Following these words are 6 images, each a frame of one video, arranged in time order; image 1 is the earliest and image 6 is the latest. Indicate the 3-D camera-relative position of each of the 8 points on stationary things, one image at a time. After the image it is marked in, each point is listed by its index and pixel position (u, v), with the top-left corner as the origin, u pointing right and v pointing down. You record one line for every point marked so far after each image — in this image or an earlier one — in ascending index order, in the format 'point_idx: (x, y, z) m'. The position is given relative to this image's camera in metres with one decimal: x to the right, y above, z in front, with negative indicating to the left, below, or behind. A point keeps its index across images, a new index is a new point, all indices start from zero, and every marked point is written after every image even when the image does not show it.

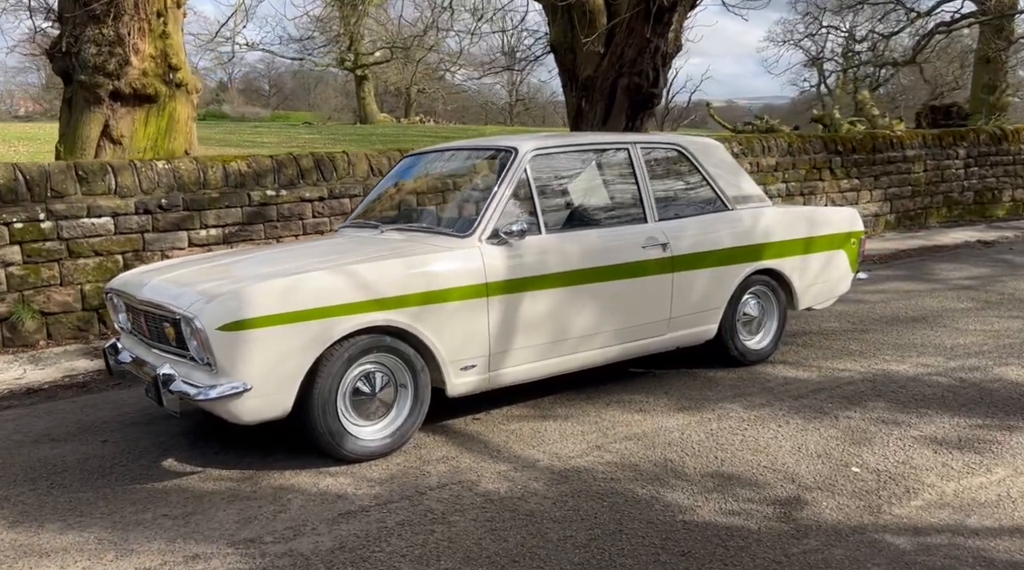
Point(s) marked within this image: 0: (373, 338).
0: (-0.7, -0.3, +4.8) m
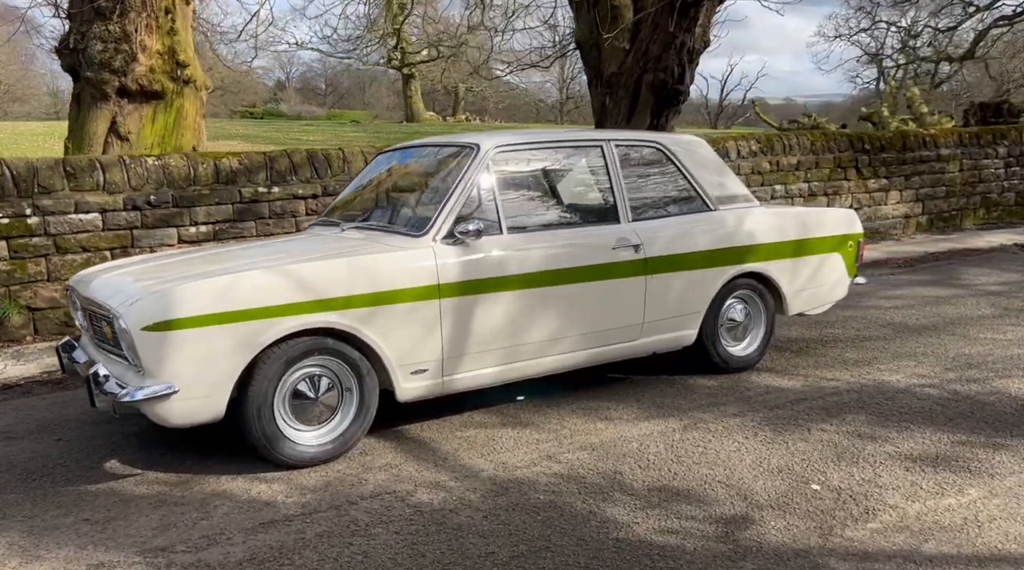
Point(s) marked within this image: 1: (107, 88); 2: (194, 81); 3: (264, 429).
0: (-1.0, -0.3, +4.6) m
1: (-4.4, +2.1, +9.9) m
2: (-3.7, +2.4, +10.7) m
3: (-1.2, -0.7, +4.5) m
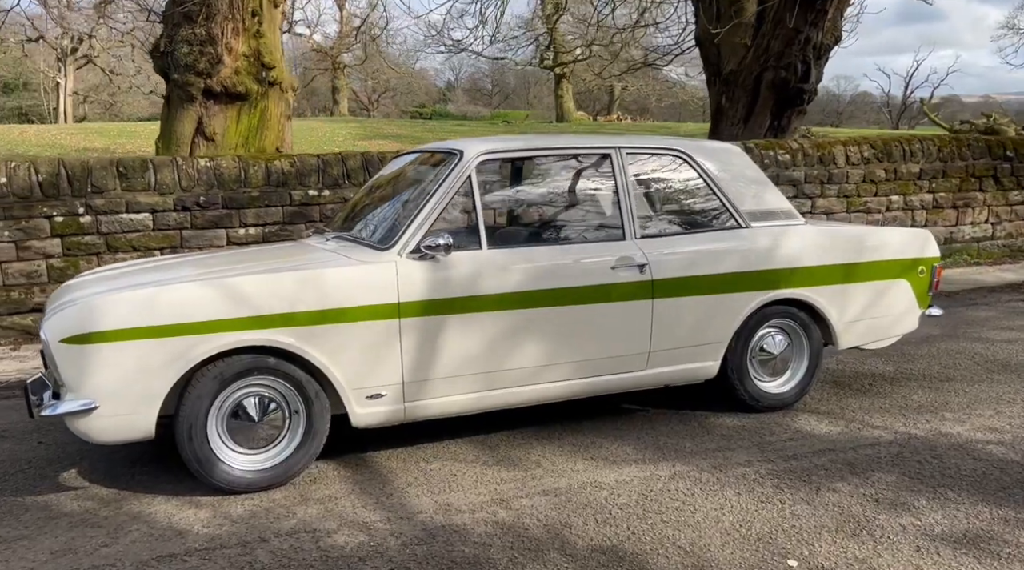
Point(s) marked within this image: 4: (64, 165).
0: (-1.2, -0.4, +4.4) m
1: (-3.5, +2.2, +10.2) m
2: (-2.7, +2.4, +10.8) m
3: (-1.5, -0.8, +4.3) m
4: (-3.7, +1.0, +7.6) m
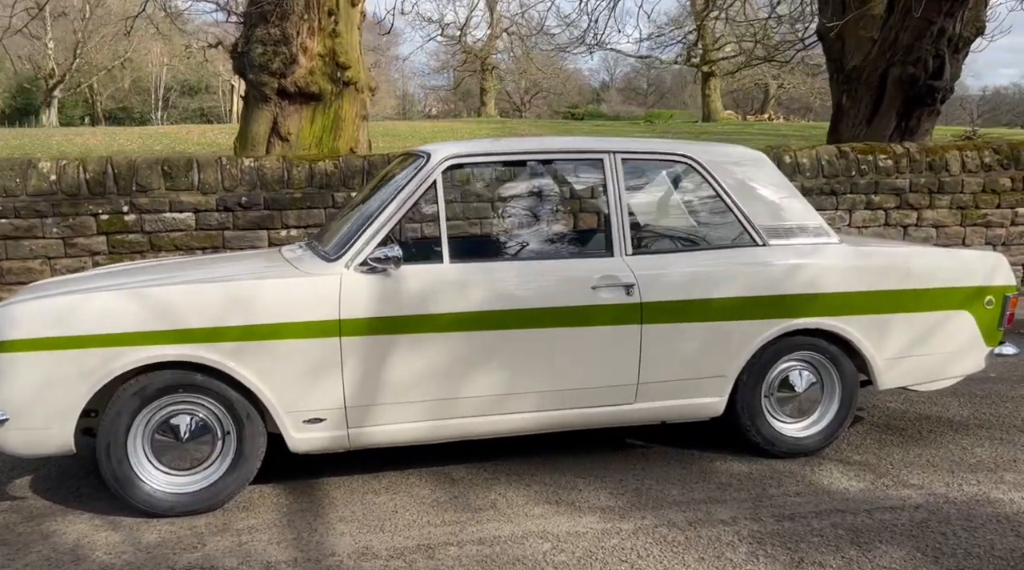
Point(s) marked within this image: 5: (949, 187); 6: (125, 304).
0: (-1.5, -0.4, +4.1) m
1: (-2.7, +2.2, +10.2) m
2: (-1.8, +2.4, +10.6) m
3: (-1.8, -0.8, +4.1) m
4: (-3.4, +1.0, +7.6) m
5: (+4.5, +1.0, +9.3) m
6: (-1.7, -0.1, +4.0) m
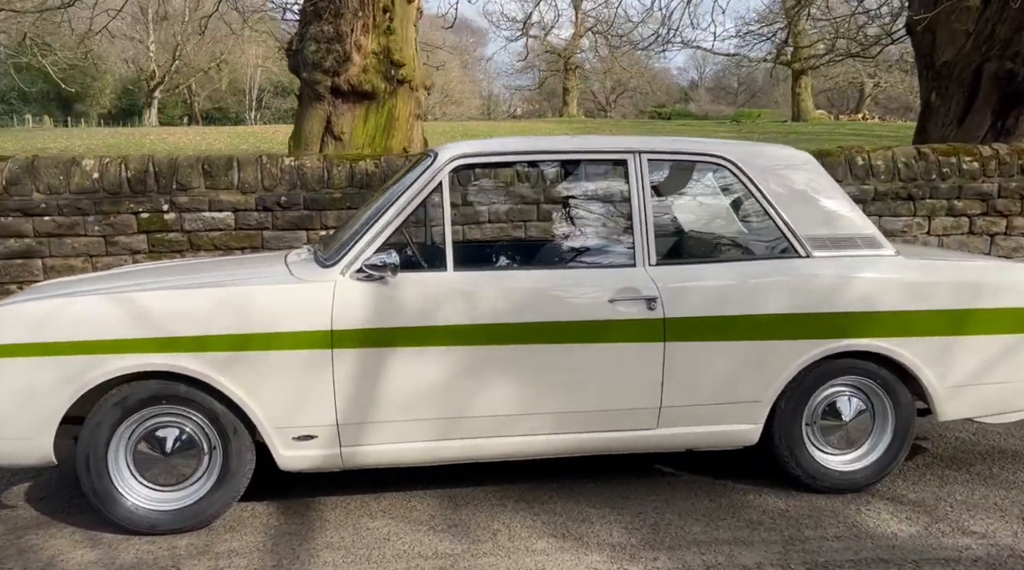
0: (-1.5, -0.4, +3.9) m
1: (-2.1, +2.2, +10.0) m
2: (-1.1, +2.3, +10.4) m
3: (-1.8, -0.8, +3.9) m
4: (-3.0, +1.0, +7.6) m
5: (+4.9, +0.9, +8.5) m
6: (-1.7, -0.1, +3.8) m
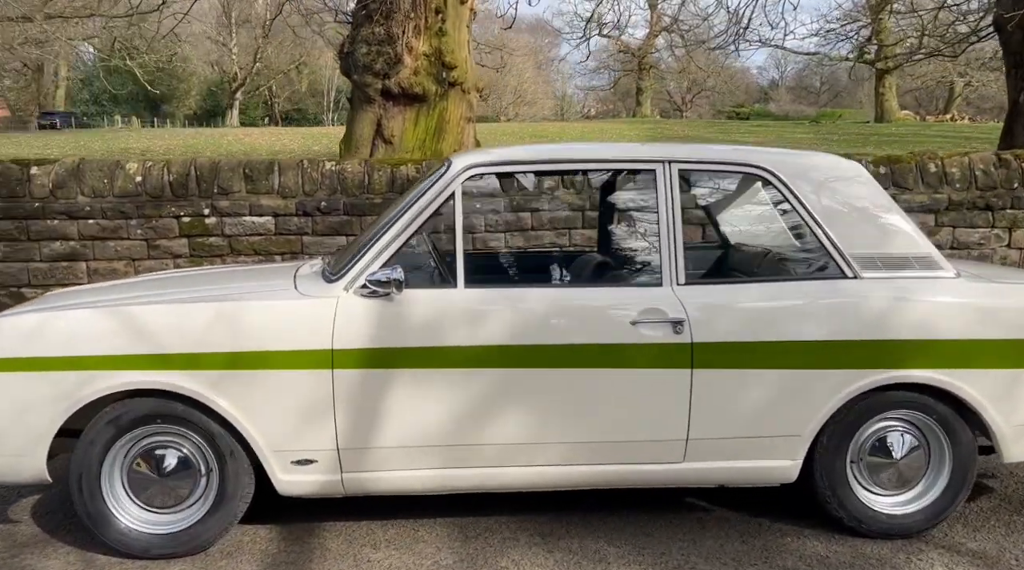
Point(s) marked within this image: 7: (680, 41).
0: (-1.4, -0.5, +3.7) m
1: (-1.5, +2.1, +9.9) m
2: (-0.5, +2.3, +10.2) m
3: (-1.7, -0.9, +3.7) m
4: (-2.6, +1.0, +7.5) m
5: (+5.4, +0.7, +7.8) m
6: (-1.7, -0.2, +3.7) m
7: (+3.2, +4.8, +17.8) m
